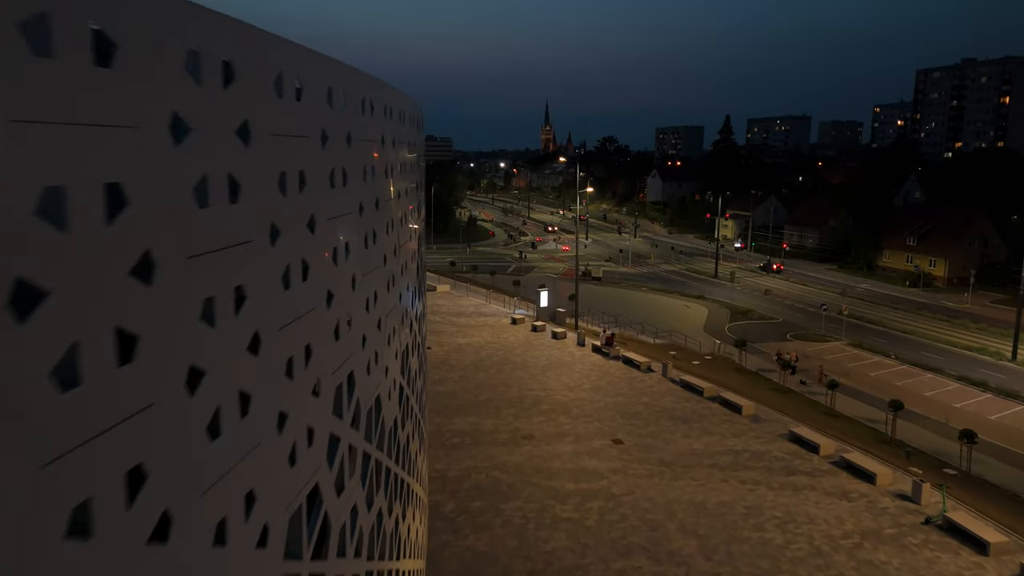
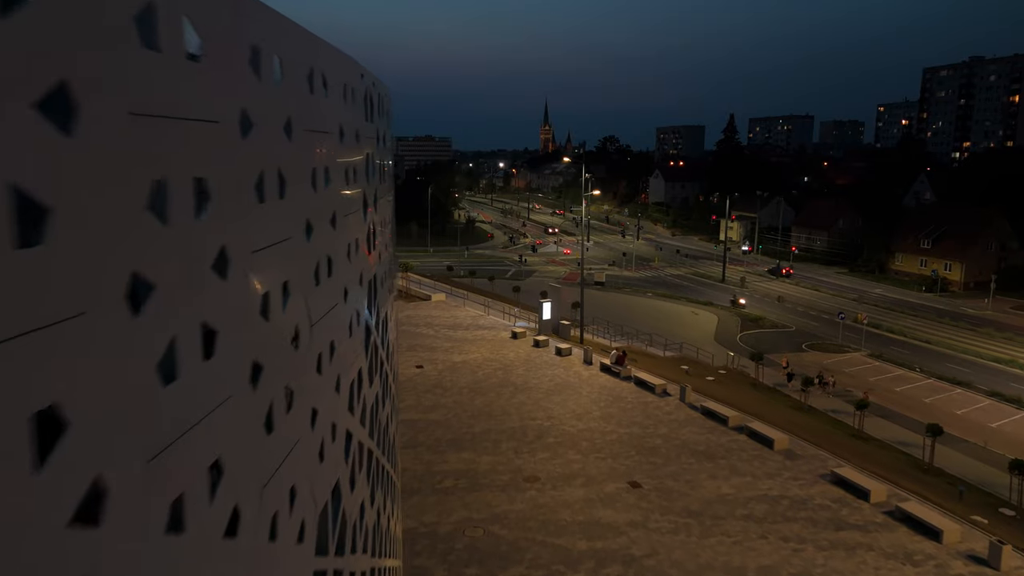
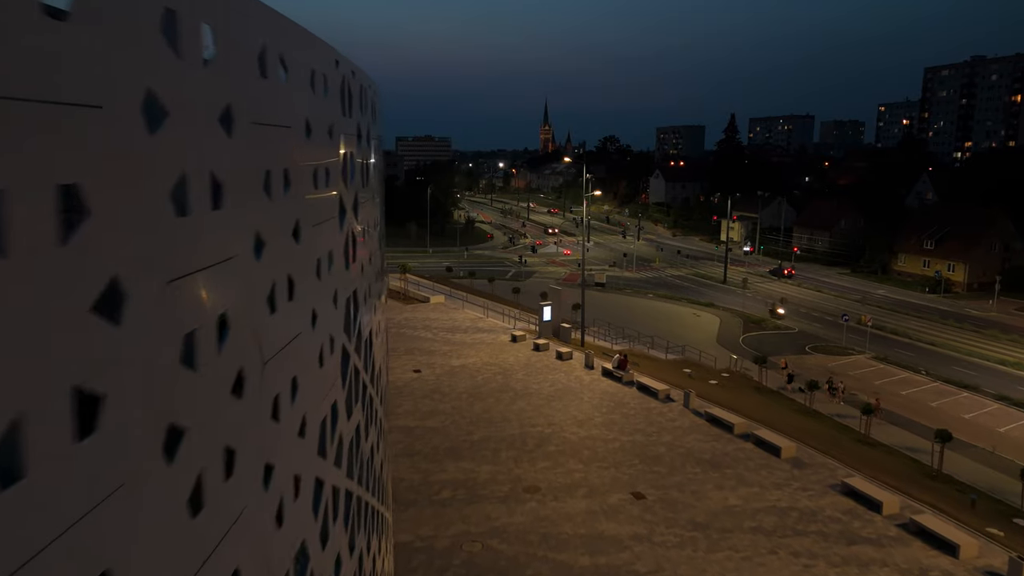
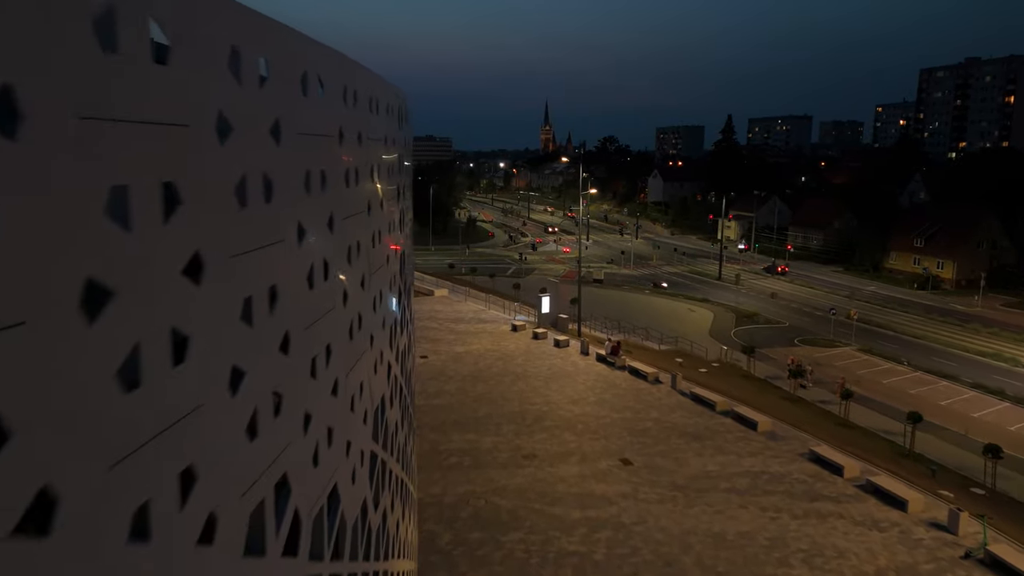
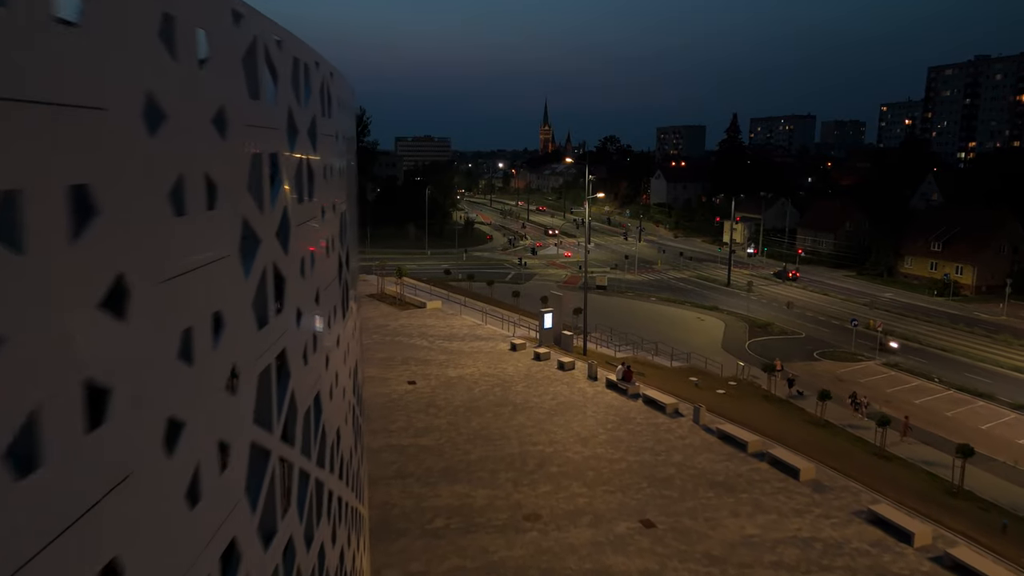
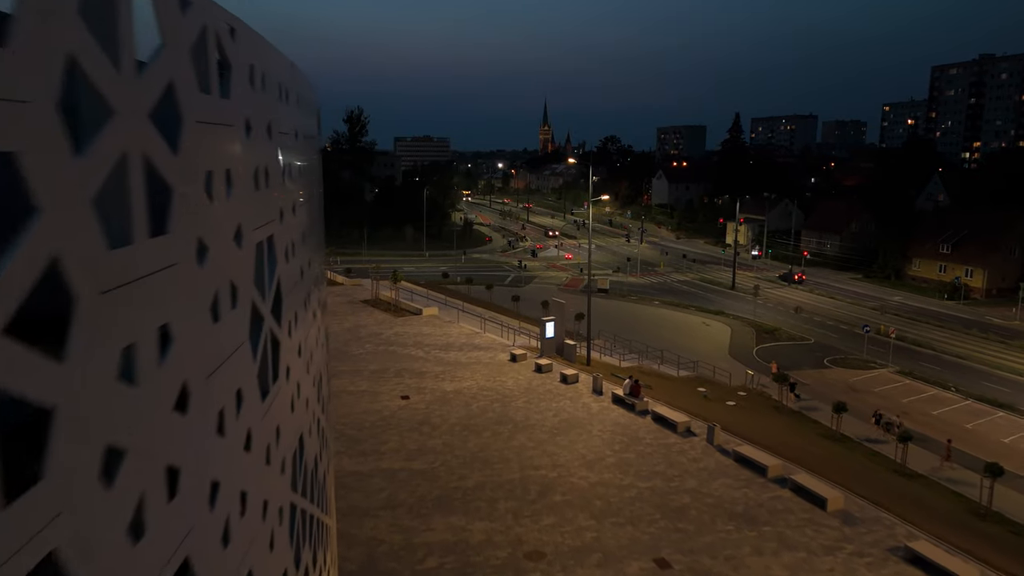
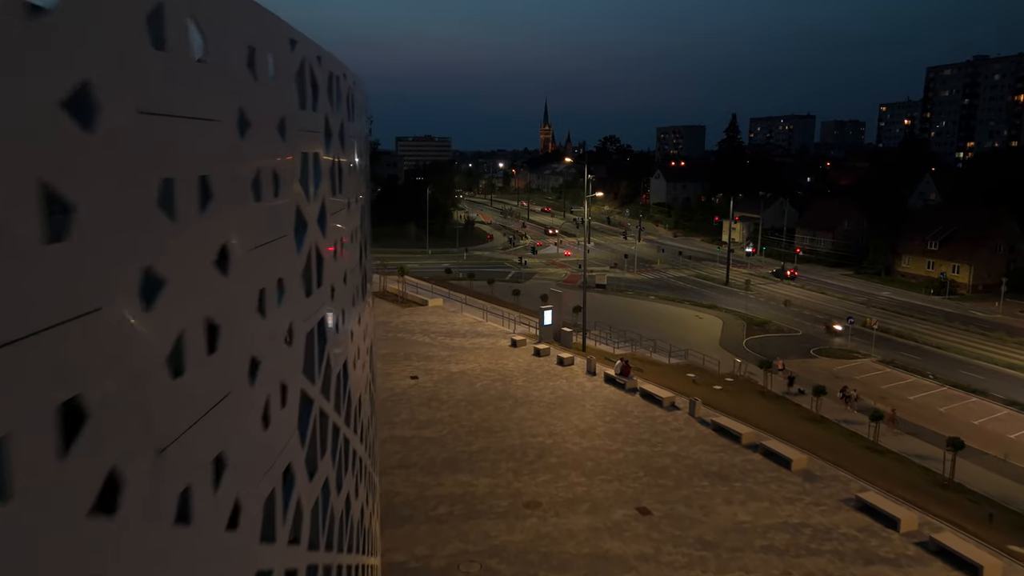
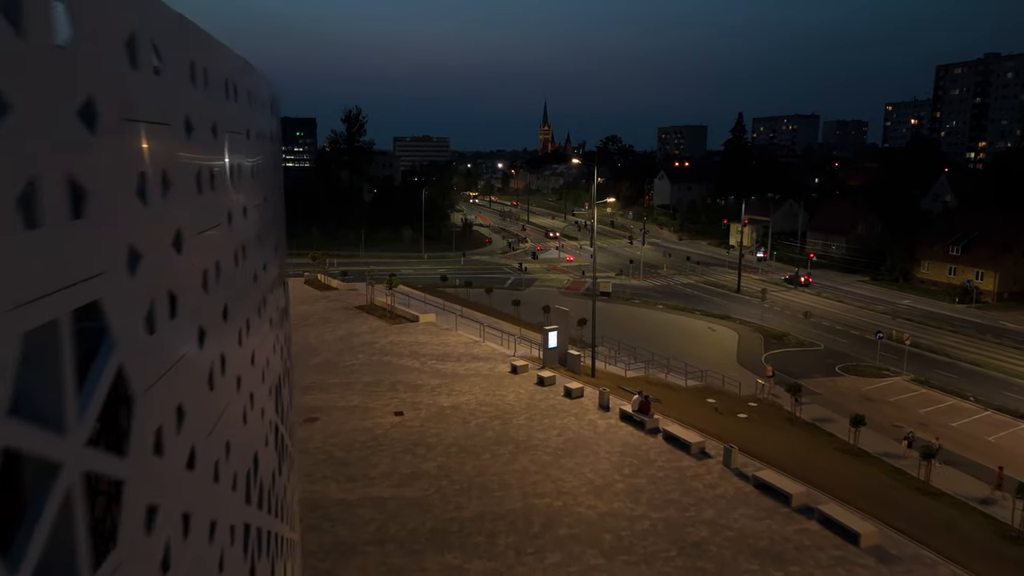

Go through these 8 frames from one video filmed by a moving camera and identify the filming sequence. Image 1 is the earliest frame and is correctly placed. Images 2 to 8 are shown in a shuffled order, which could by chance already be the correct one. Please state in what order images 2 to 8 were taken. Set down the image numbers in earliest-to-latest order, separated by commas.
4, 2, 3, 7, 5, 6, 8
